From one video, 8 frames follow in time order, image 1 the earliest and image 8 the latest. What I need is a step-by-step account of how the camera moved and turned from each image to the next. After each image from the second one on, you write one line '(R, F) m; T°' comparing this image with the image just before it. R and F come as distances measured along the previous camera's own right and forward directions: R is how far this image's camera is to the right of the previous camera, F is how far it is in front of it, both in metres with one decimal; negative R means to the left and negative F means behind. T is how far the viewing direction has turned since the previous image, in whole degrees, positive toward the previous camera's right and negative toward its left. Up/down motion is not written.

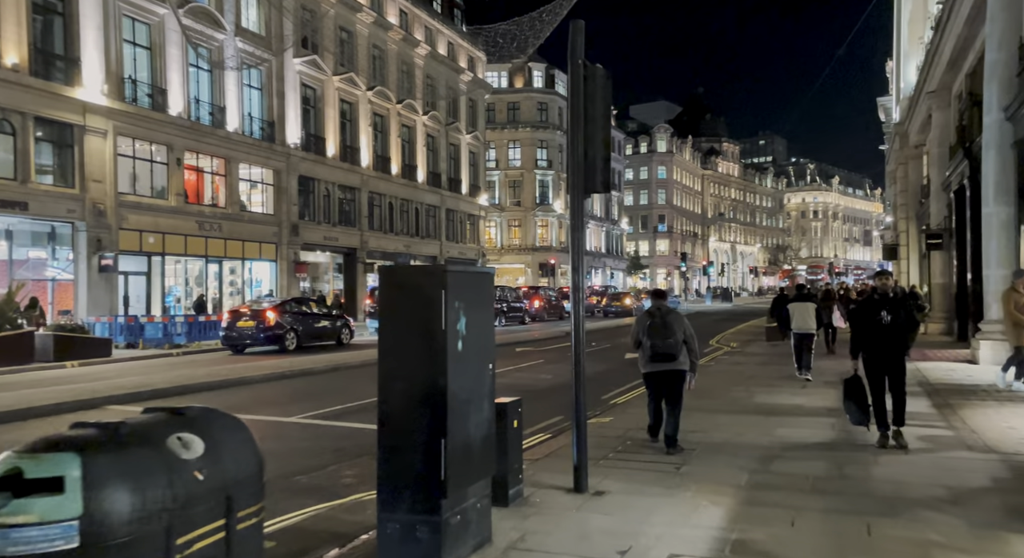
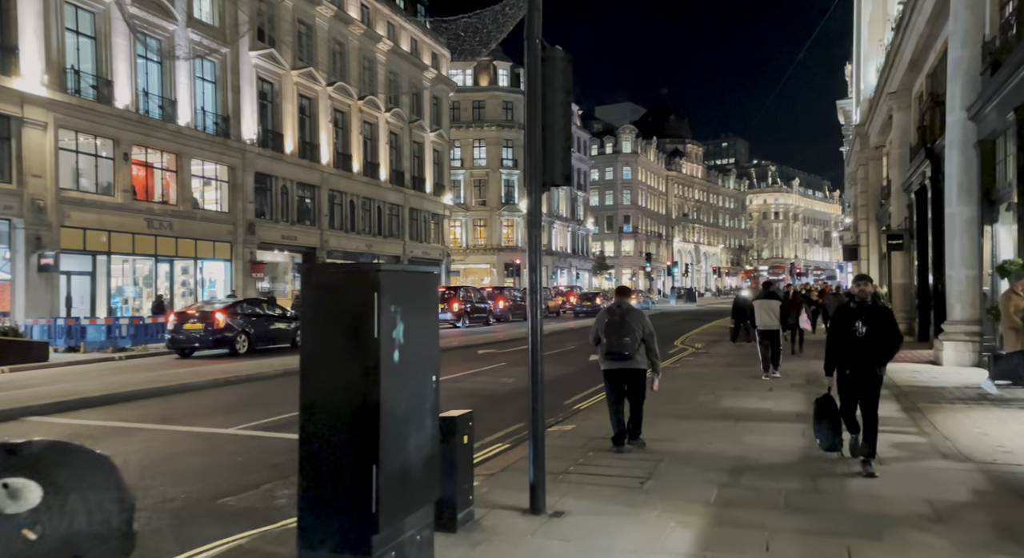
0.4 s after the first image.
(+0.1, +0.5) m; +2°
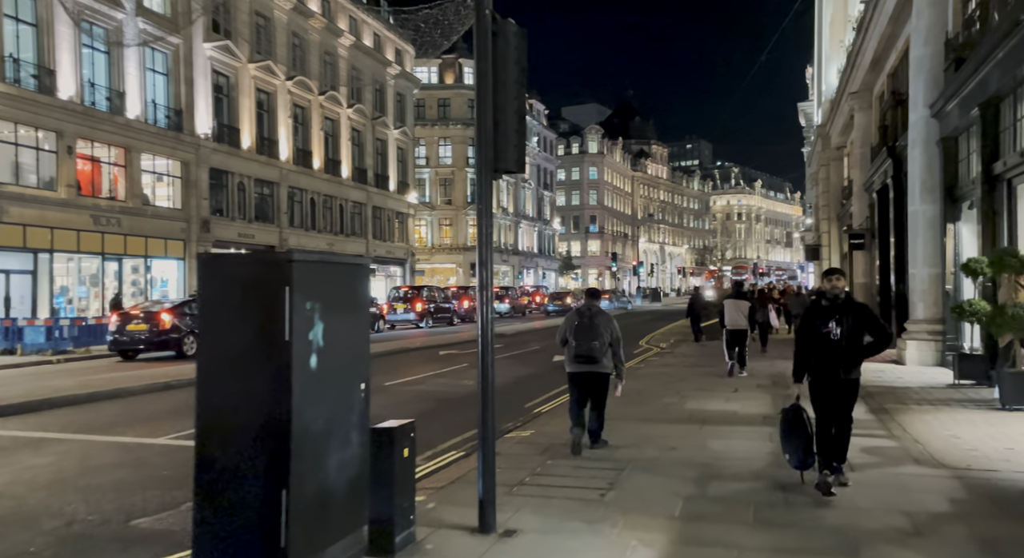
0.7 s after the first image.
(+0.1, +0.5) m; +2°
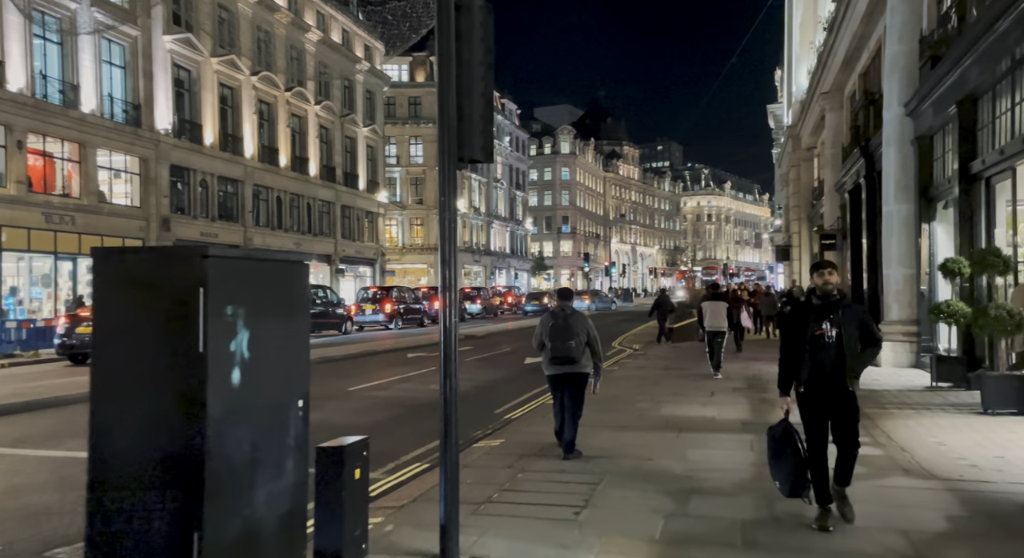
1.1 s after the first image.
(0.0, +0.5) m; +2°
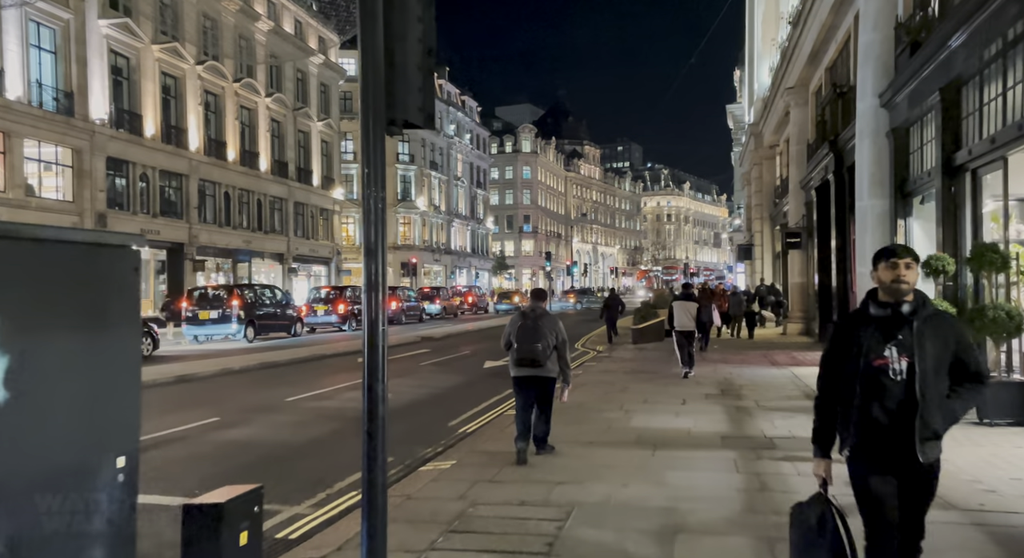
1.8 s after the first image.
(+0.1, +1.0) m; +3°
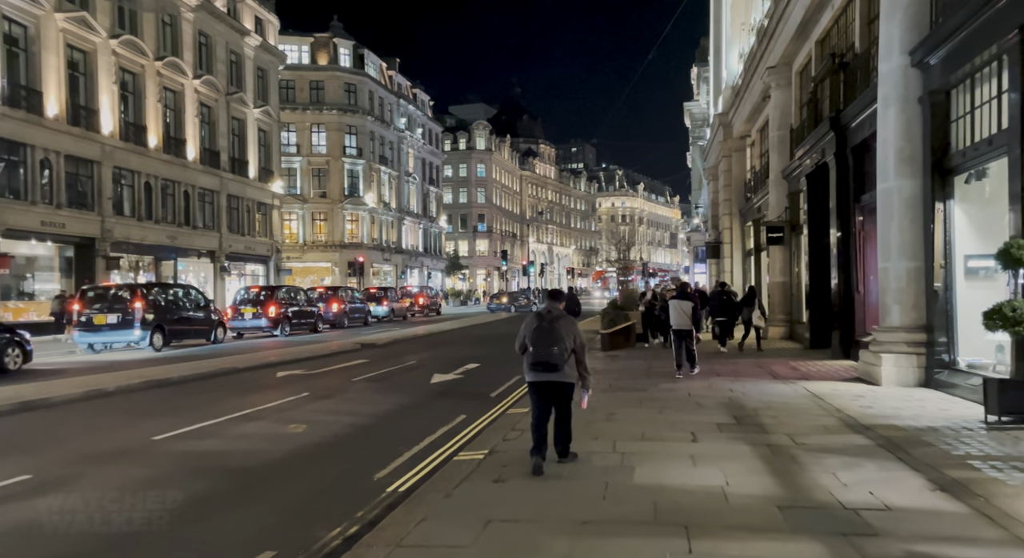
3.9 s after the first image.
(0.0, +3.0) m; +3°
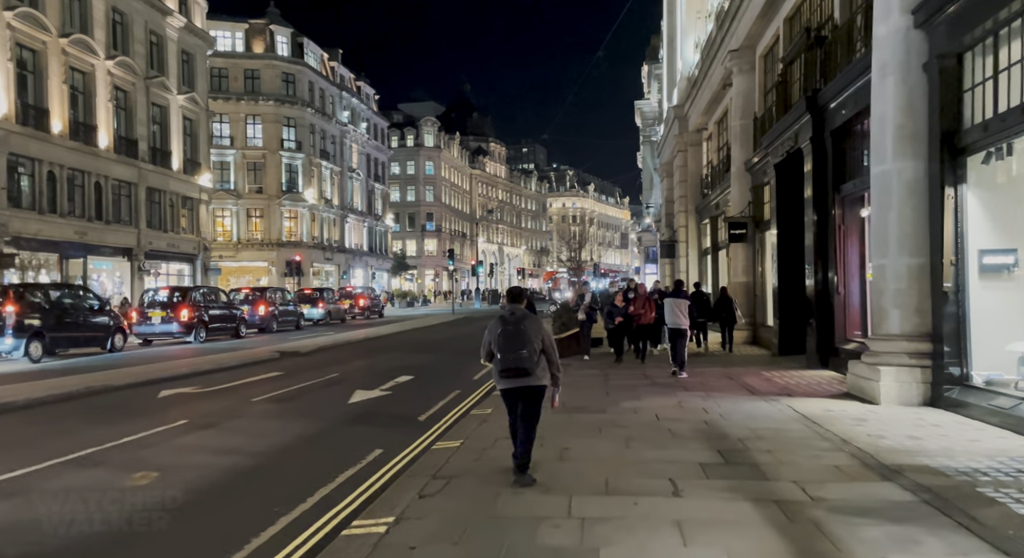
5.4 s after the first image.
(+0.2, +2.3) m; +3°
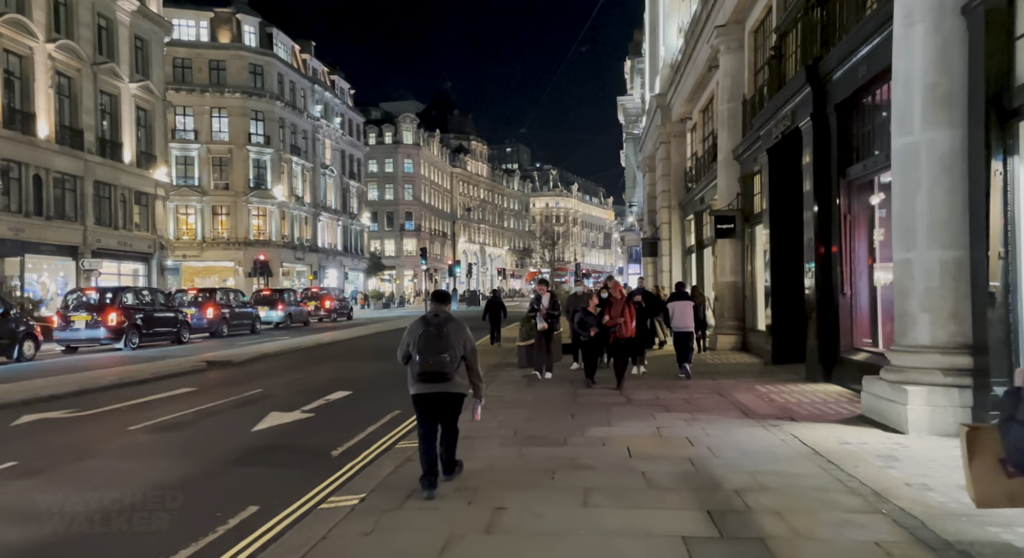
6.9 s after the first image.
(+0.5, +2.2) m; +1°
